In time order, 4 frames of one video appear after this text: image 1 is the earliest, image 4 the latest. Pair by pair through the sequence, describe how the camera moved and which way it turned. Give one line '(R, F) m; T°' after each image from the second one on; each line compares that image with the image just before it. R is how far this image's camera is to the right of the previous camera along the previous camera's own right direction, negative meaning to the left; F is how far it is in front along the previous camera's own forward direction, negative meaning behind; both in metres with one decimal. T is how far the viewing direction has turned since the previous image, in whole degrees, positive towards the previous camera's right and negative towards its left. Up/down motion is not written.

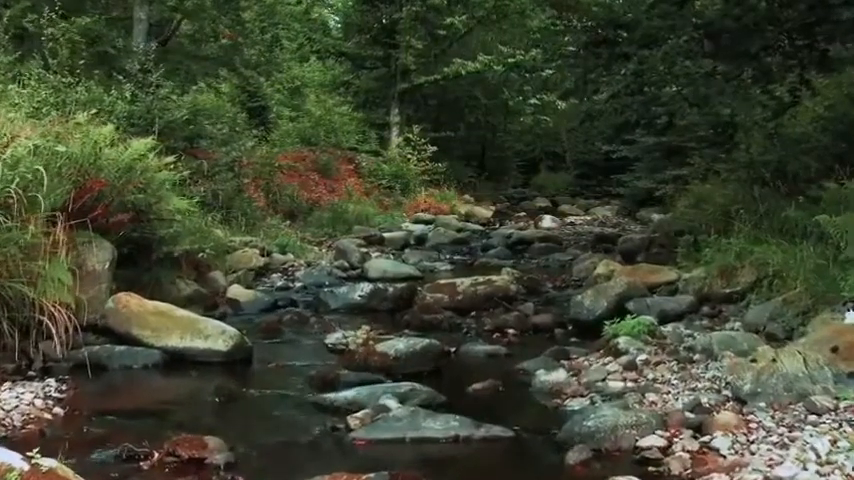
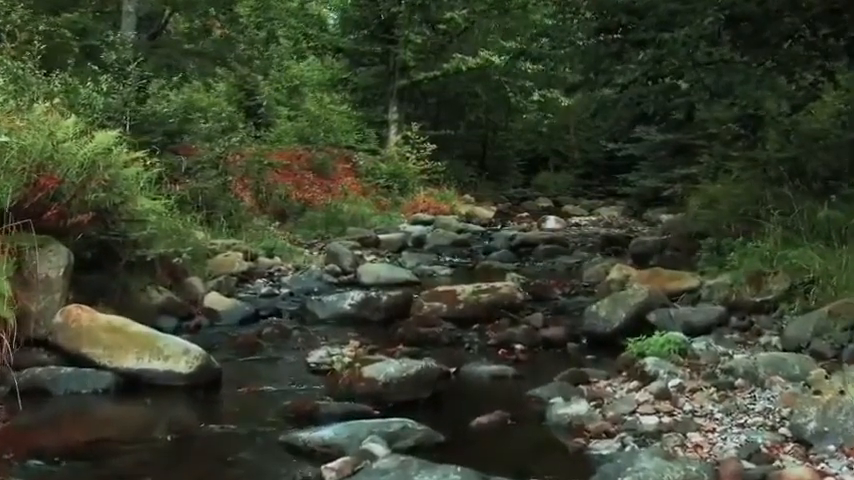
(0.0, +0.9) m; 0°
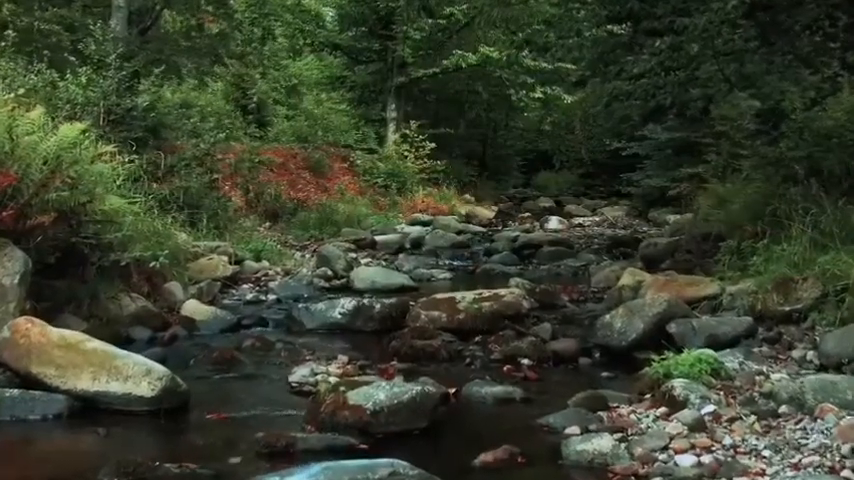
(0.0, +0.7) m; 0°
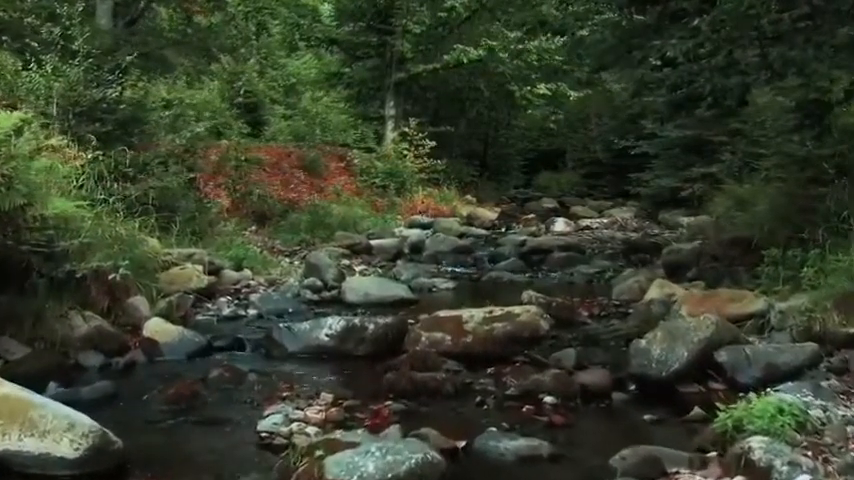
(0.0, +1.2) m; 0°
